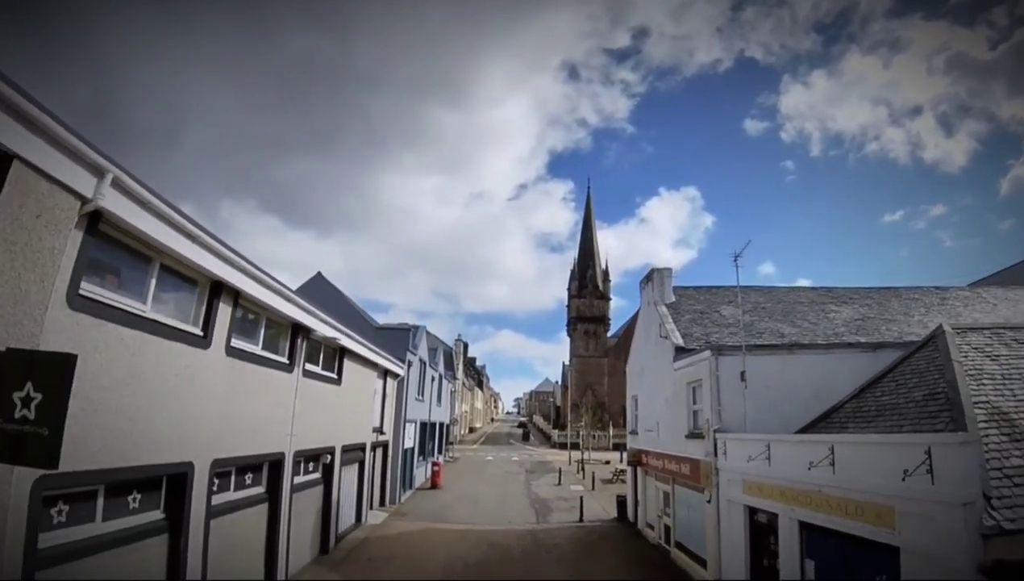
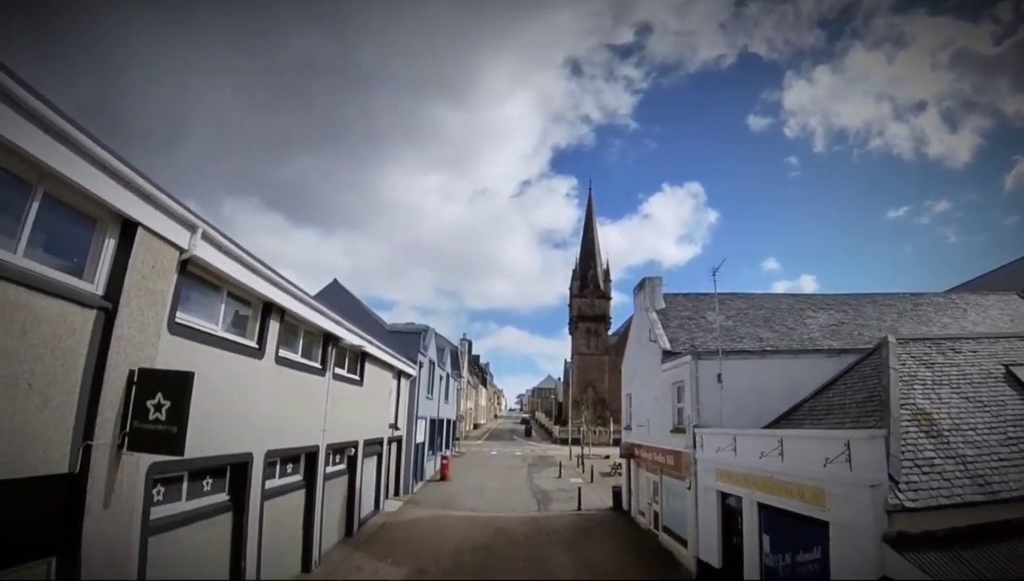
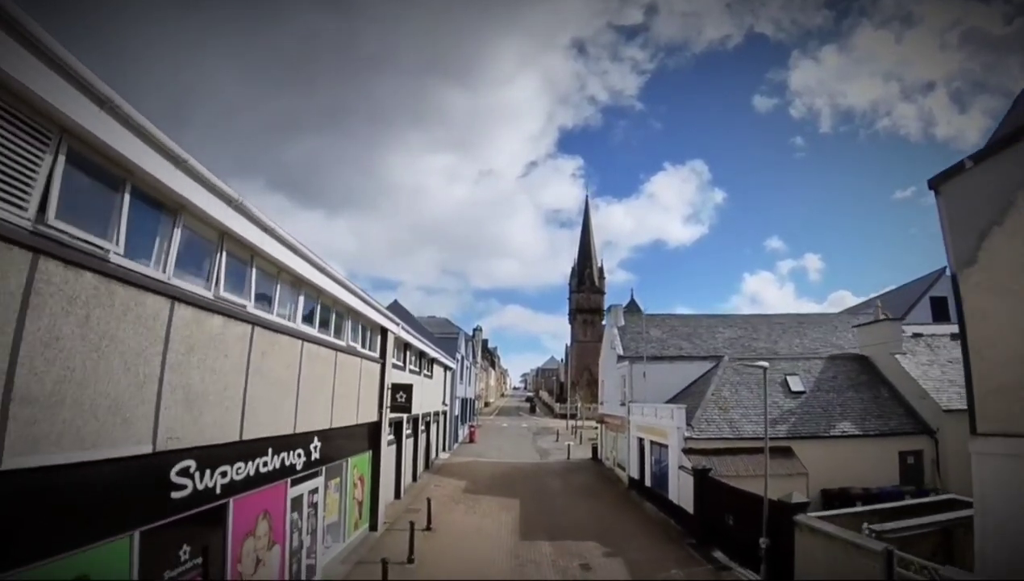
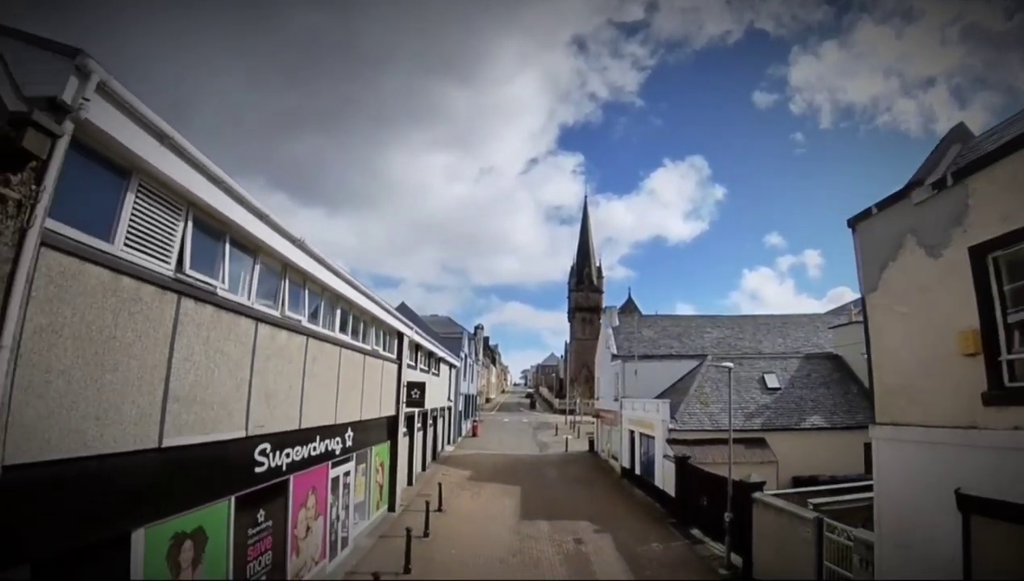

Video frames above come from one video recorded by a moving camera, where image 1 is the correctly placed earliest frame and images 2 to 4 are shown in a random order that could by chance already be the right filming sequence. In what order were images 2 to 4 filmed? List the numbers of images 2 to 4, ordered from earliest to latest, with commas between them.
2, 3, 4
